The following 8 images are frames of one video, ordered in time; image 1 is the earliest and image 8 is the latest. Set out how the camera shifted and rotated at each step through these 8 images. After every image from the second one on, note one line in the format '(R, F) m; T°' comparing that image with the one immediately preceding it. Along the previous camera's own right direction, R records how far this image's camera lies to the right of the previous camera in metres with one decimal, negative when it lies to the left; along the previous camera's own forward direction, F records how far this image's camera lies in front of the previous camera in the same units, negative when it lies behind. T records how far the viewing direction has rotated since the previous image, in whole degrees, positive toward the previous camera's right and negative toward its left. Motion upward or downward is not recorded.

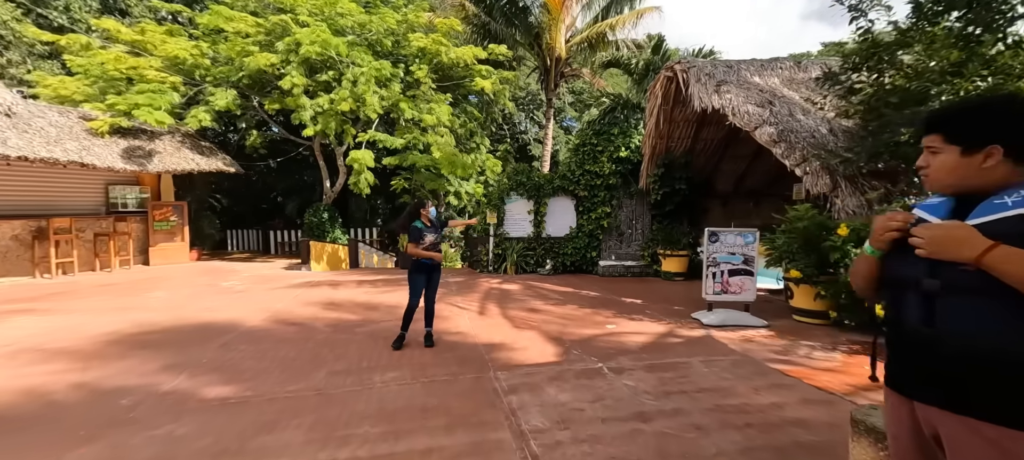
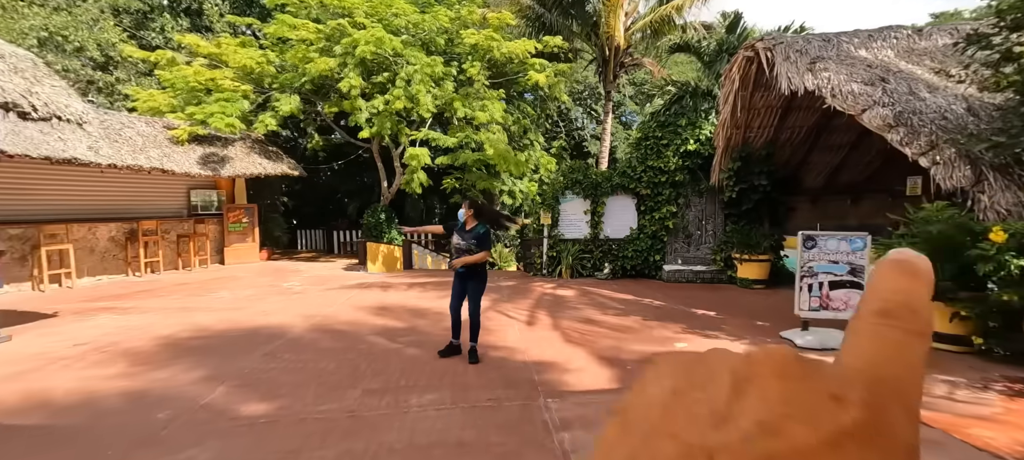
(0.0, +0.4) m; -7°
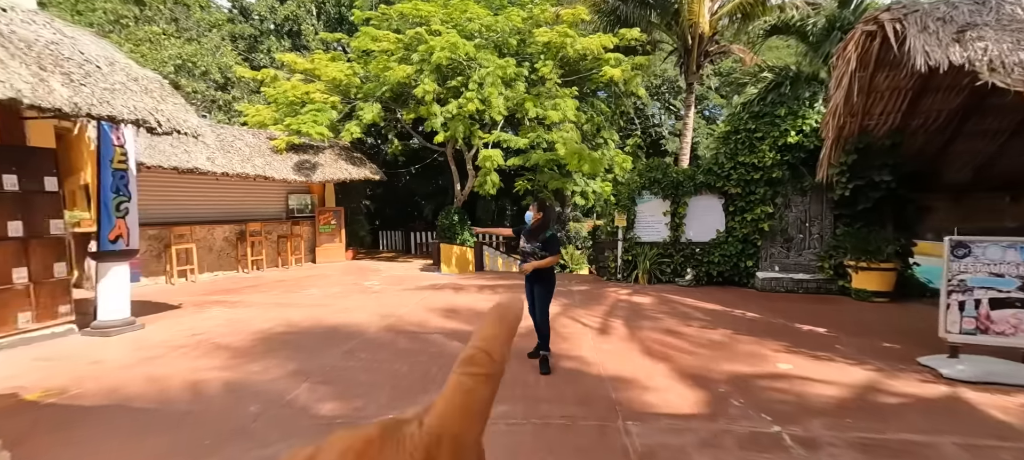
(0.0, +0.2) m; -9°
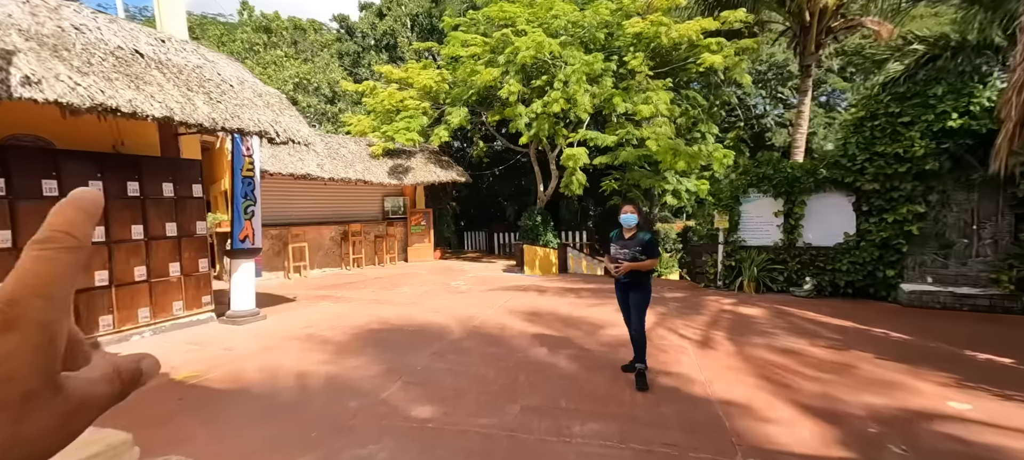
(-0.1, +0.2) m; -10°
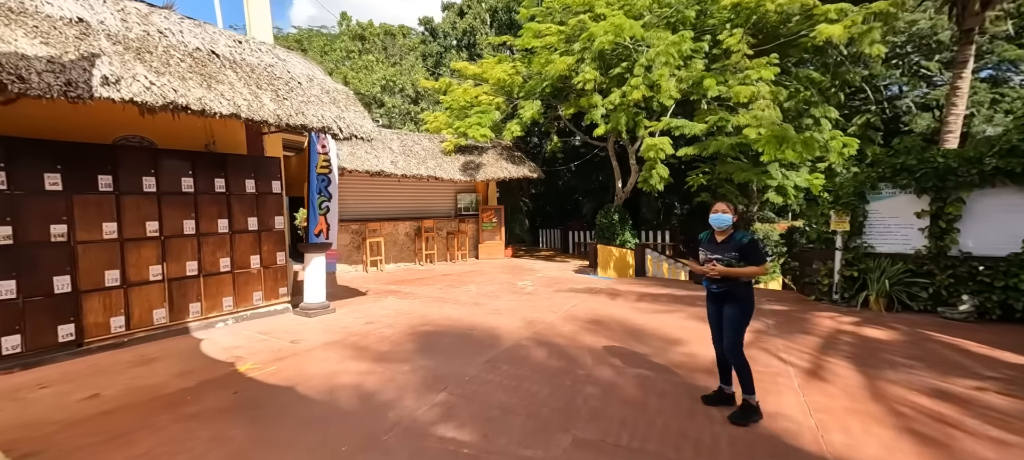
(+0.2, +0.5) m; -10°
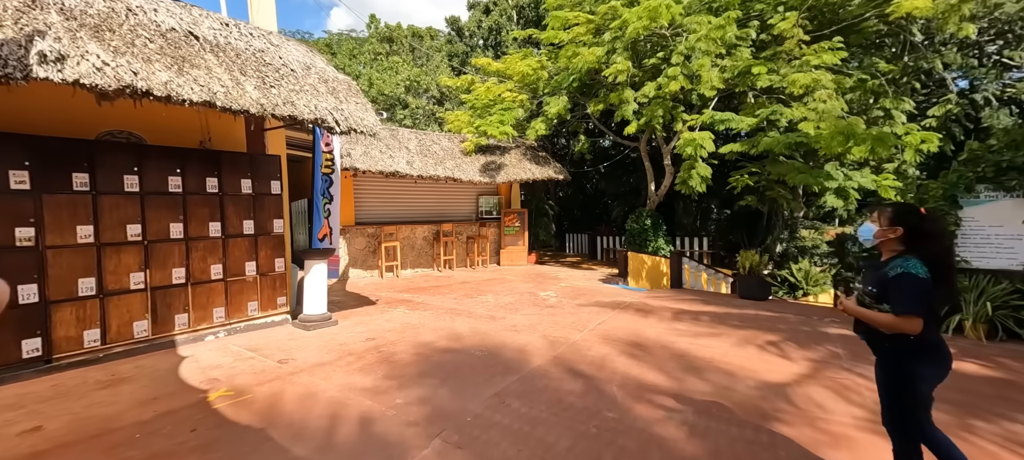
(+0.1, +0.8) m; -4°
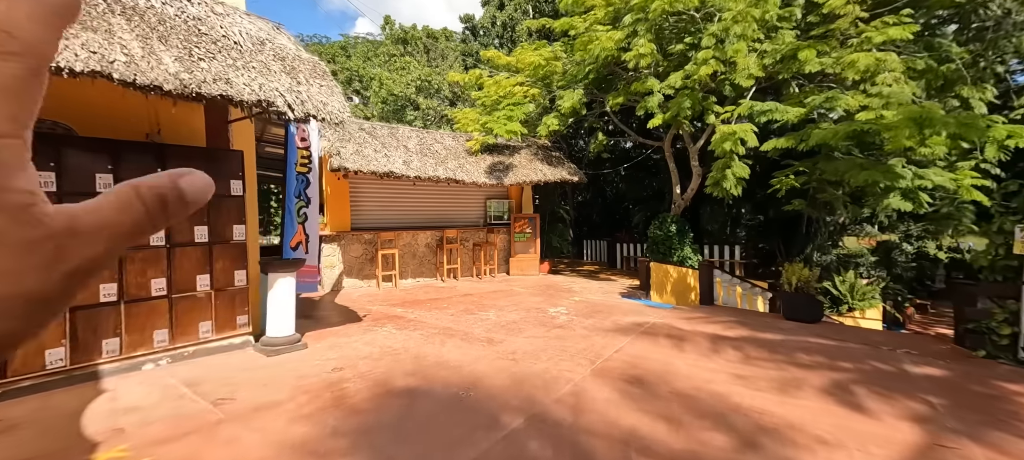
(+0.3, +1.1) m; -2°
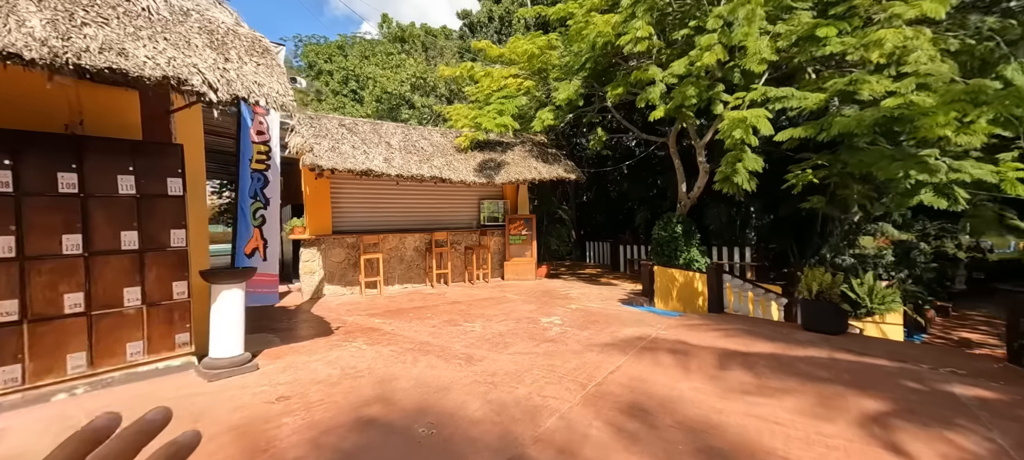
(+0.3, +0.8) m; -1°
